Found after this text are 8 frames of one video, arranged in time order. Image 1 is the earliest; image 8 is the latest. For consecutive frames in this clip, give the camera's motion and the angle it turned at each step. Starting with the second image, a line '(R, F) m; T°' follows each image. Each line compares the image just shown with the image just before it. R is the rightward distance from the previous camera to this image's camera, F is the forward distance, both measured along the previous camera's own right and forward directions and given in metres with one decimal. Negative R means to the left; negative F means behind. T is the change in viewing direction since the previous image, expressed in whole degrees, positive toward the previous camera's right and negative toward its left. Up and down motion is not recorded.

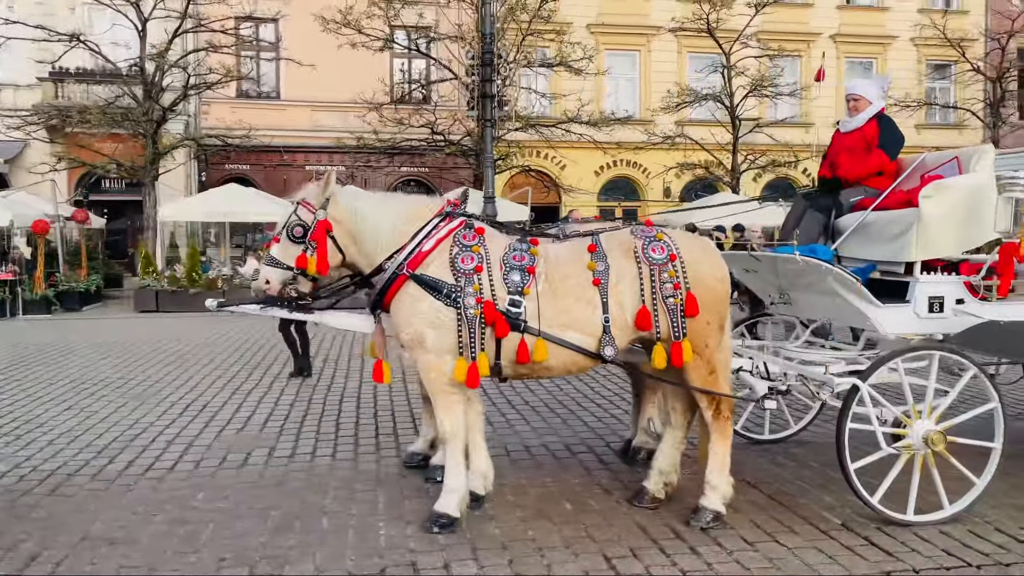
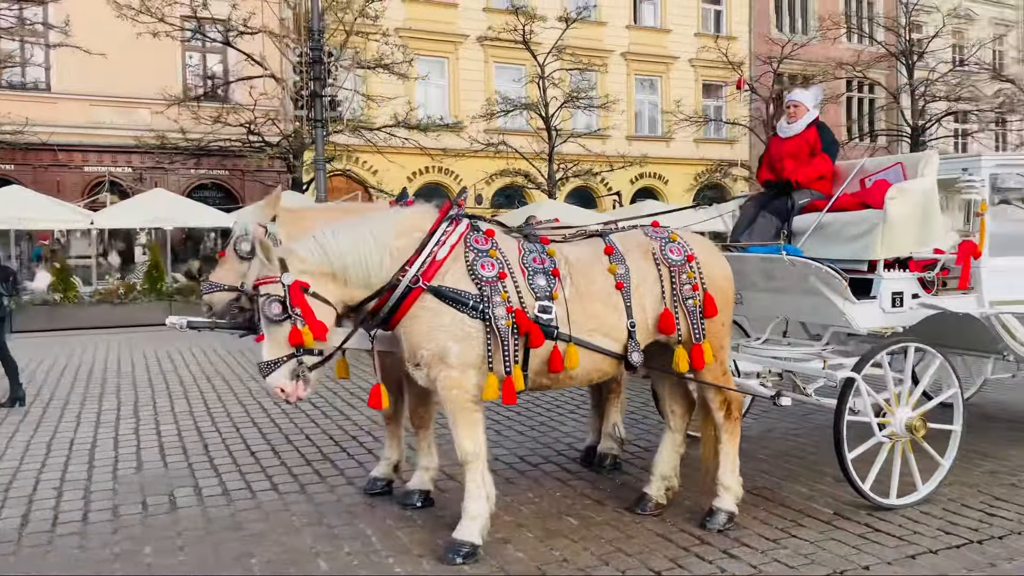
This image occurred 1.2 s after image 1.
(-1.1, +0.4) m; +15°
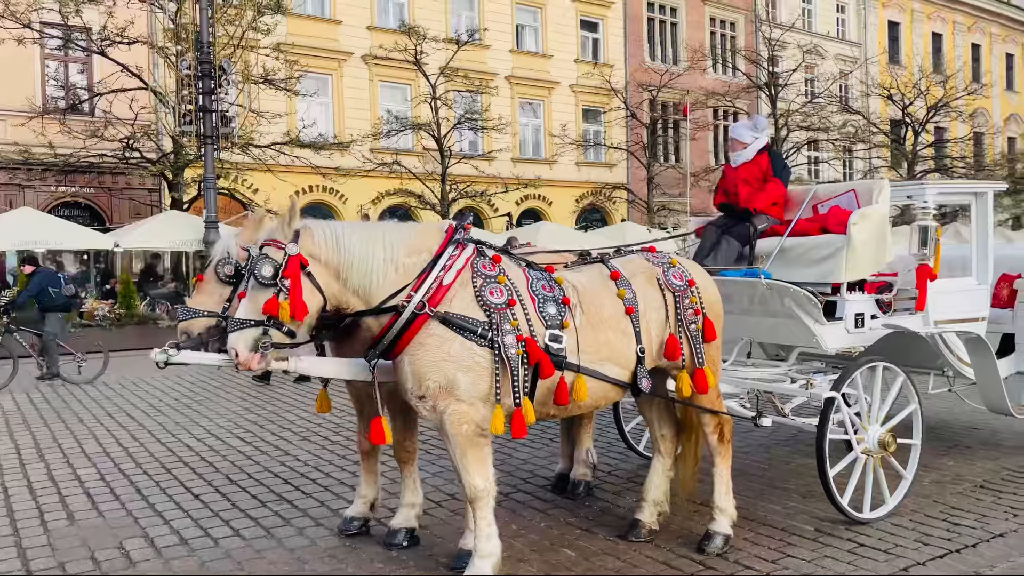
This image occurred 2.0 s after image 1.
(-0.6, +0.2) m; +9°
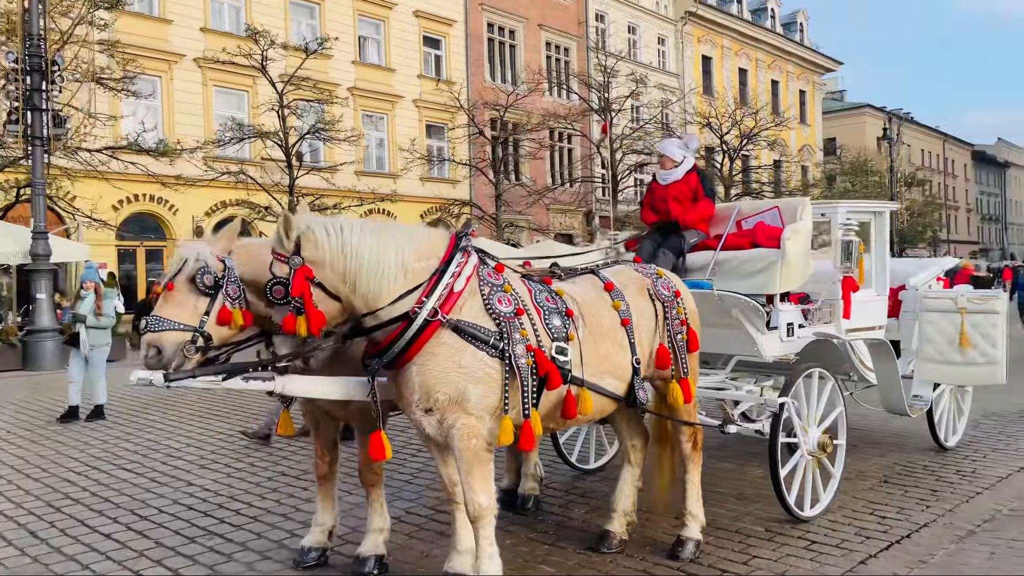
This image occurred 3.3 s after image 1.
(-0.8, +0.2) m; +12°
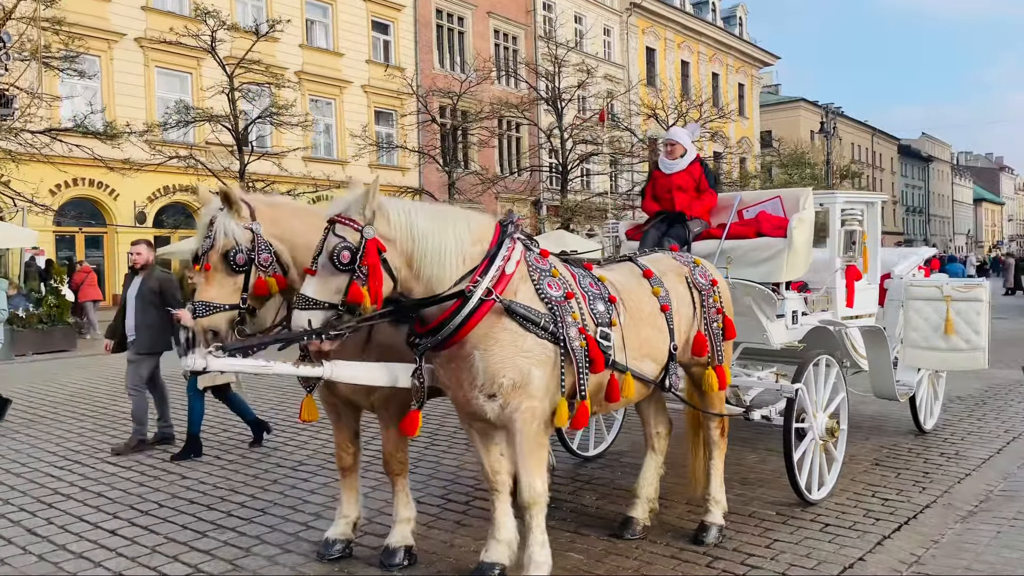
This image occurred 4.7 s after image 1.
(-0.5, 0.0) m; +4°
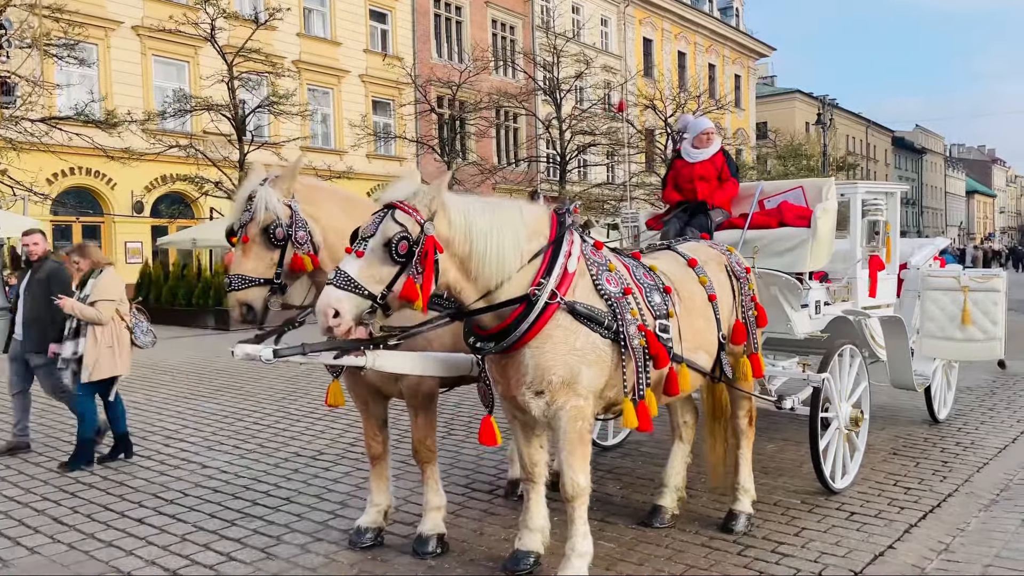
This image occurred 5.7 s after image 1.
(-0.2, 0.0) m; +1°
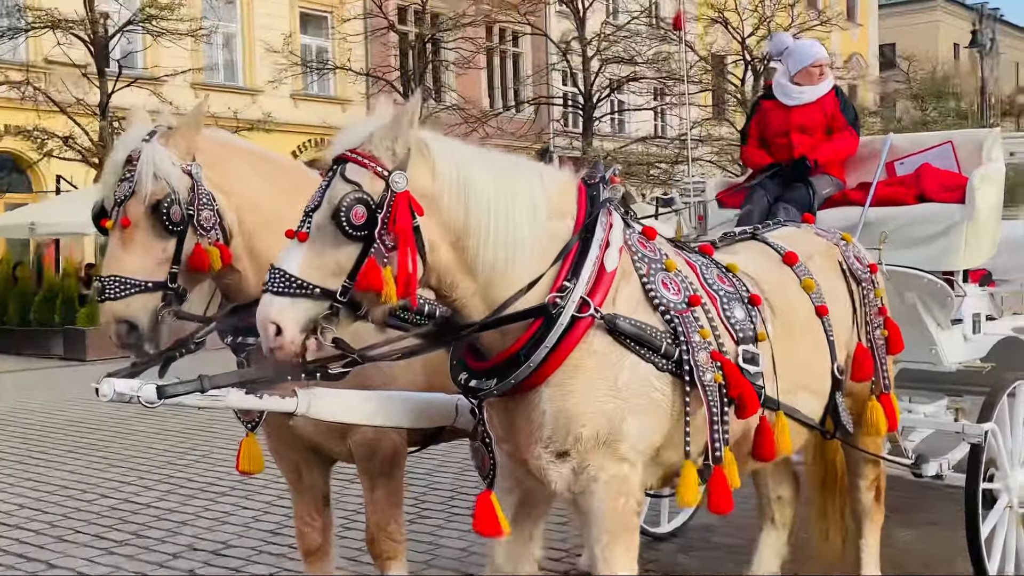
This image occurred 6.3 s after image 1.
(+0.5, +1.6) m; -7°
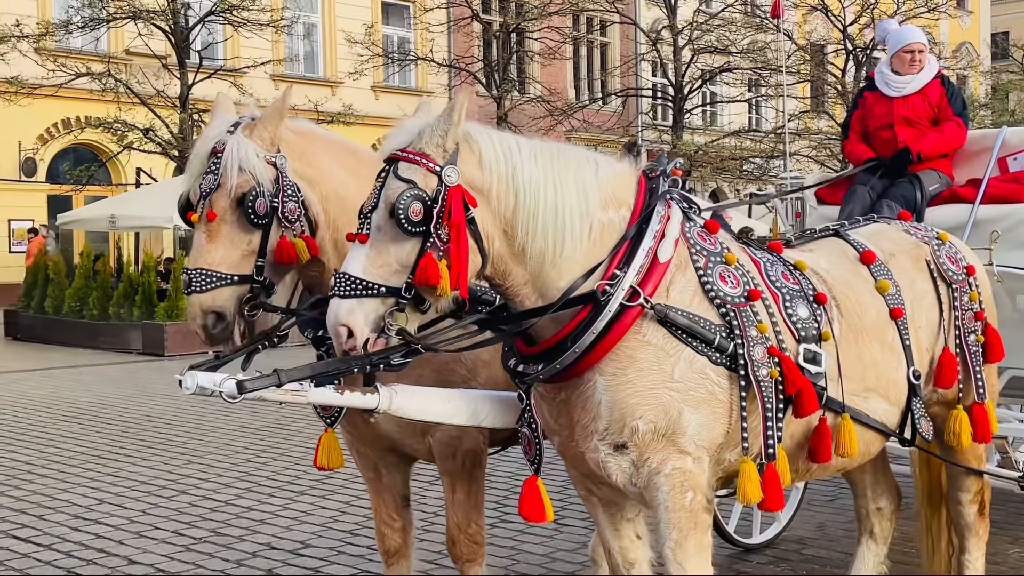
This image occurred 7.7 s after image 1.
(-0.1, +0.1) m; -4°
